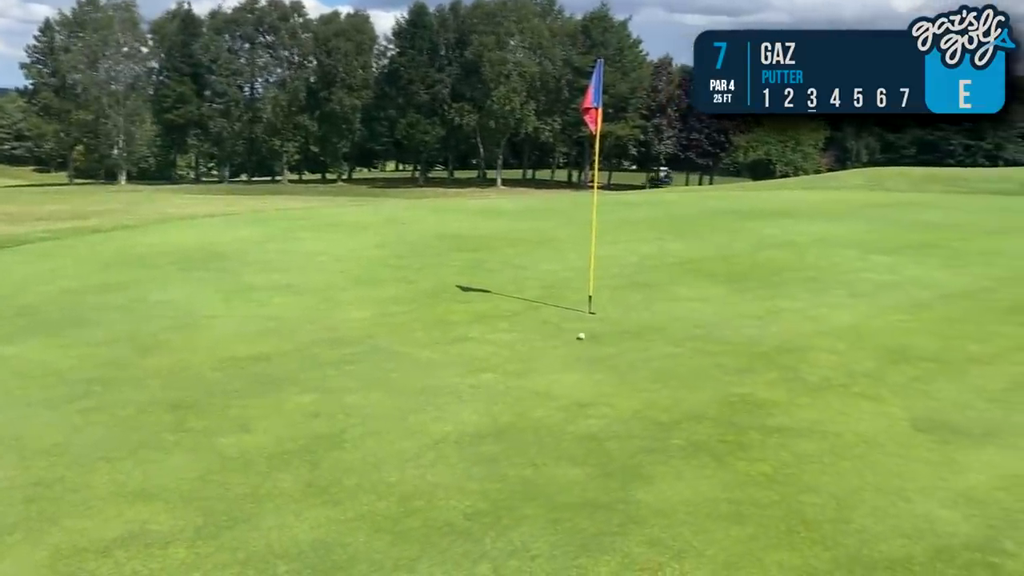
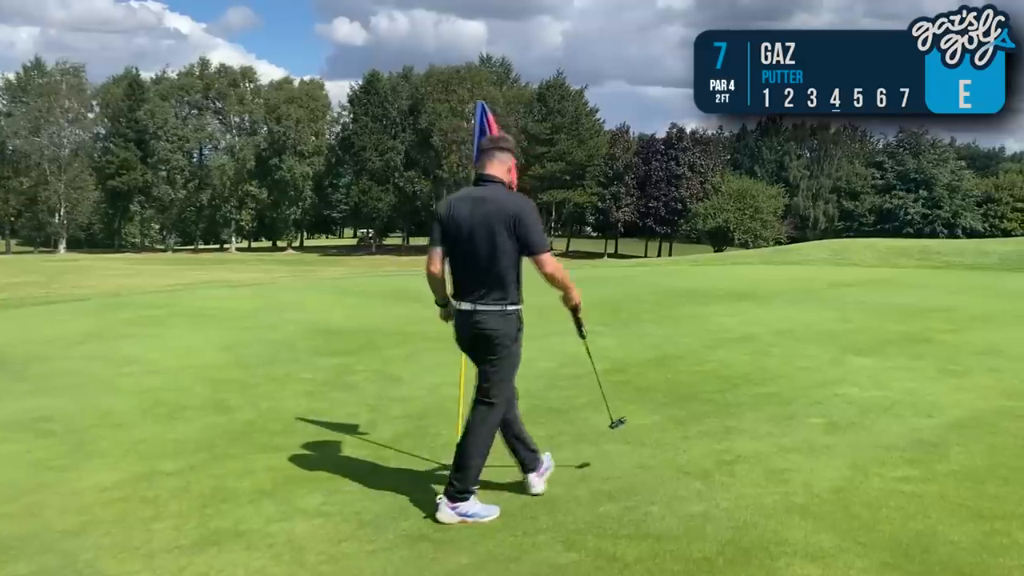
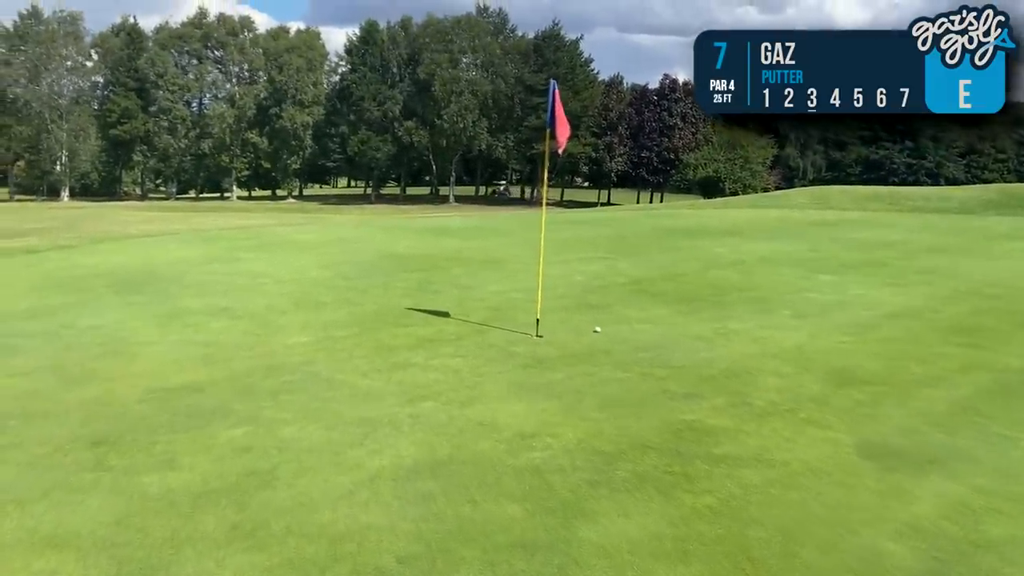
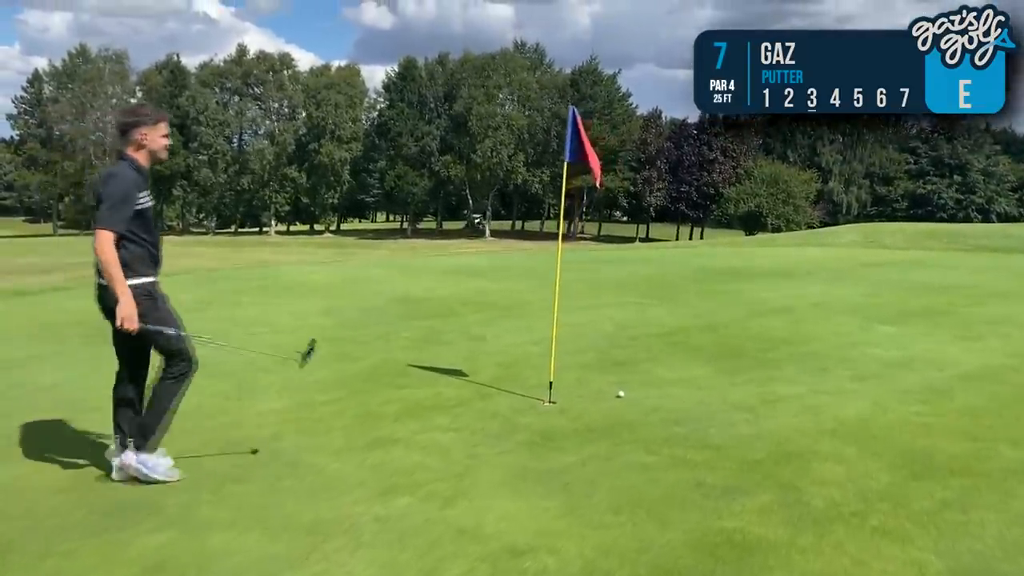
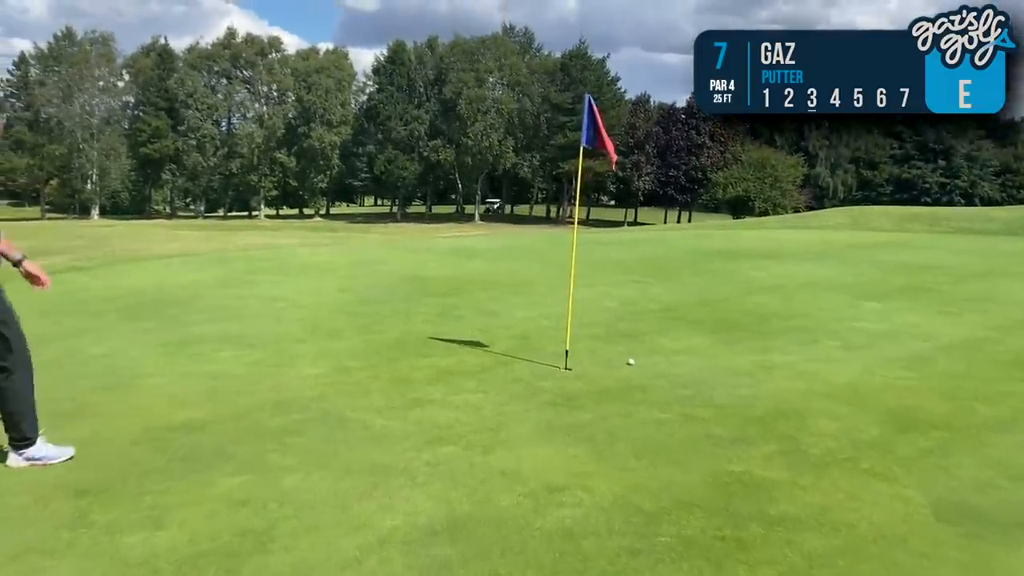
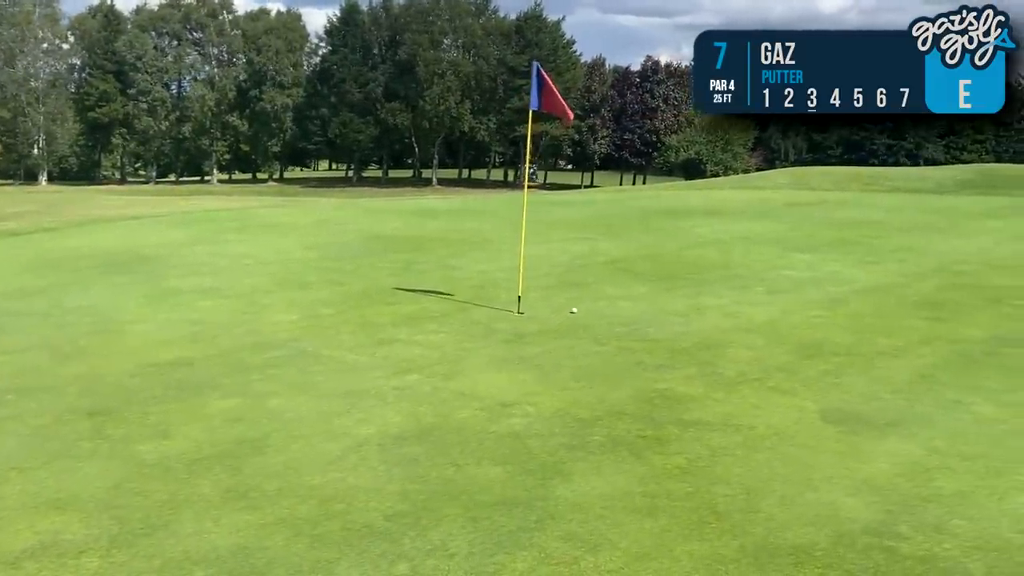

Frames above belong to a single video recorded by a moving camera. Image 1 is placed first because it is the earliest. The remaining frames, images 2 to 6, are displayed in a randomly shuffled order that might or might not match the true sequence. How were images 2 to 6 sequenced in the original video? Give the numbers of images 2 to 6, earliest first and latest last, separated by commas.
6, 3, 5, 4, 2
